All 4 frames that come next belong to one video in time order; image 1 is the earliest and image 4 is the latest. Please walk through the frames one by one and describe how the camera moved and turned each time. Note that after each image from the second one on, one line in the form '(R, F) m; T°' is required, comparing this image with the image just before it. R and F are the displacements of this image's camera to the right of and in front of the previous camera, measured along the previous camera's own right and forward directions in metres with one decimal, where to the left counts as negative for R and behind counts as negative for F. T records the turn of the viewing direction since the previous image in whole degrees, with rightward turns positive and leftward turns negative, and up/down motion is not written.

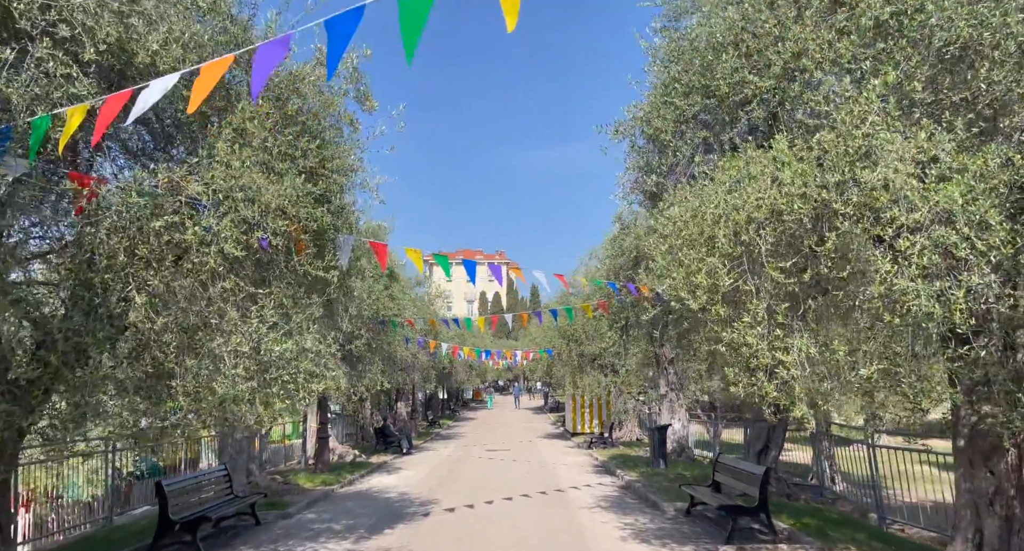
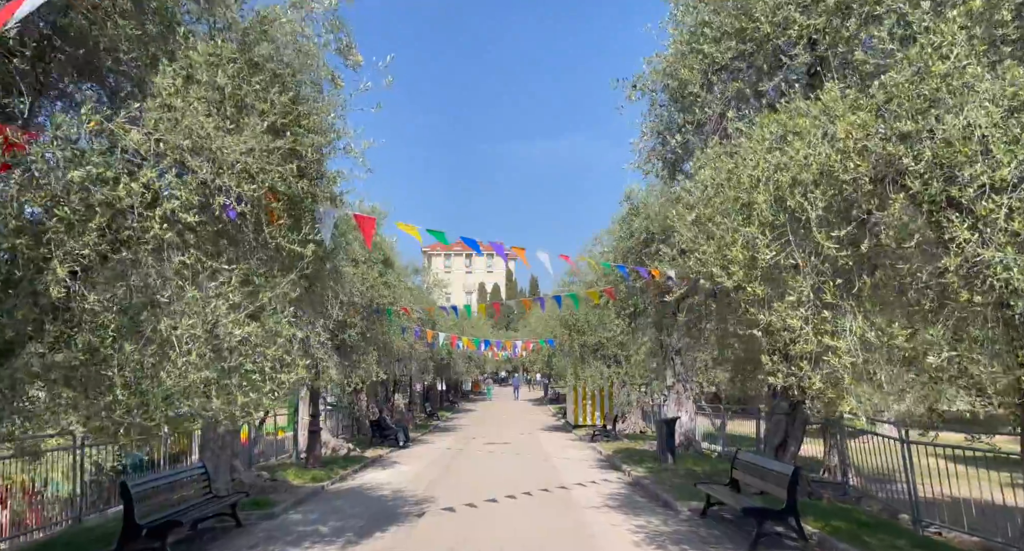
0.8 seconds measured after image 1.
(0.0, +0.8) m; 0°
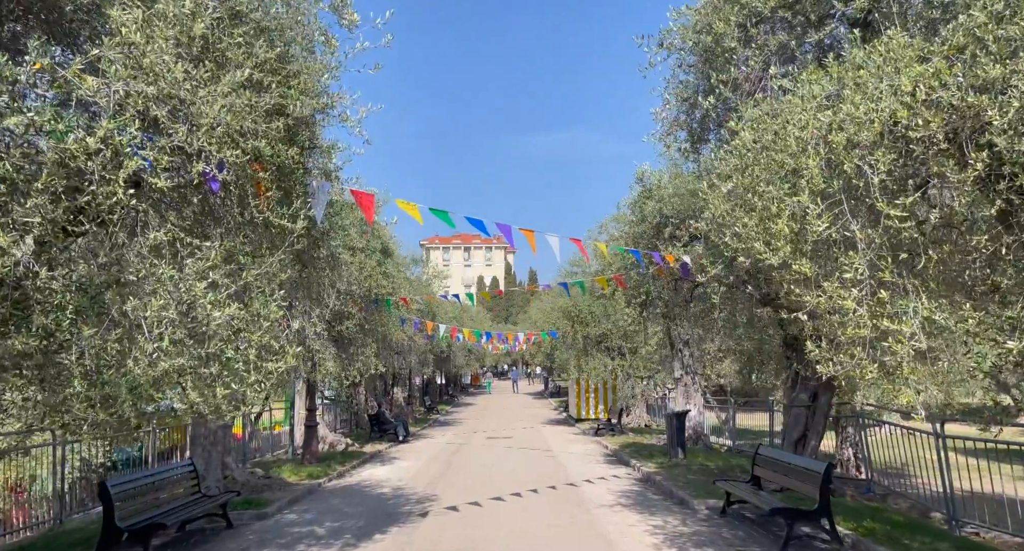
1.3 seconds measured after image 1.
(-0.1, +0.6) m; 0°
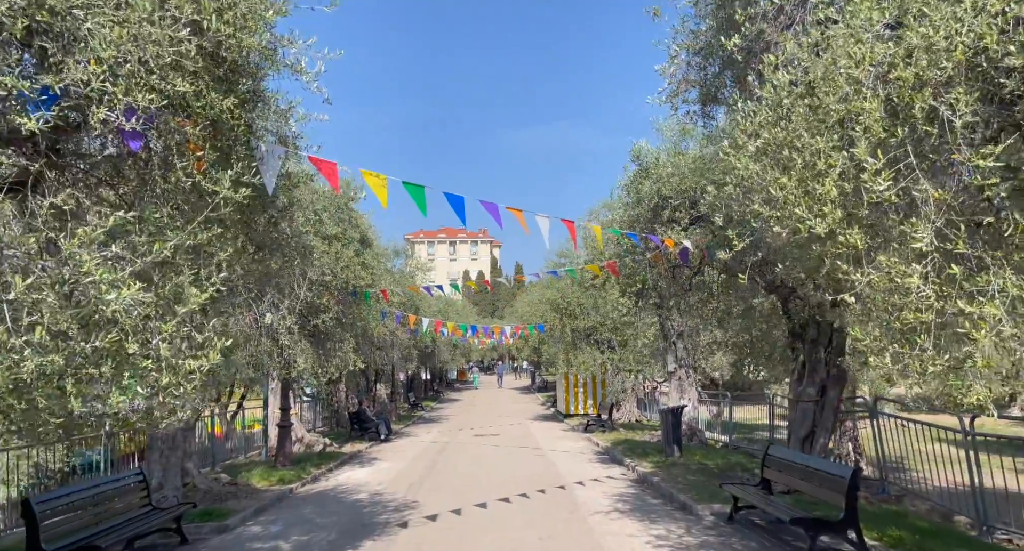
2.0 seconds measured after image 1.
(0.0, +0.9) m; +1°
